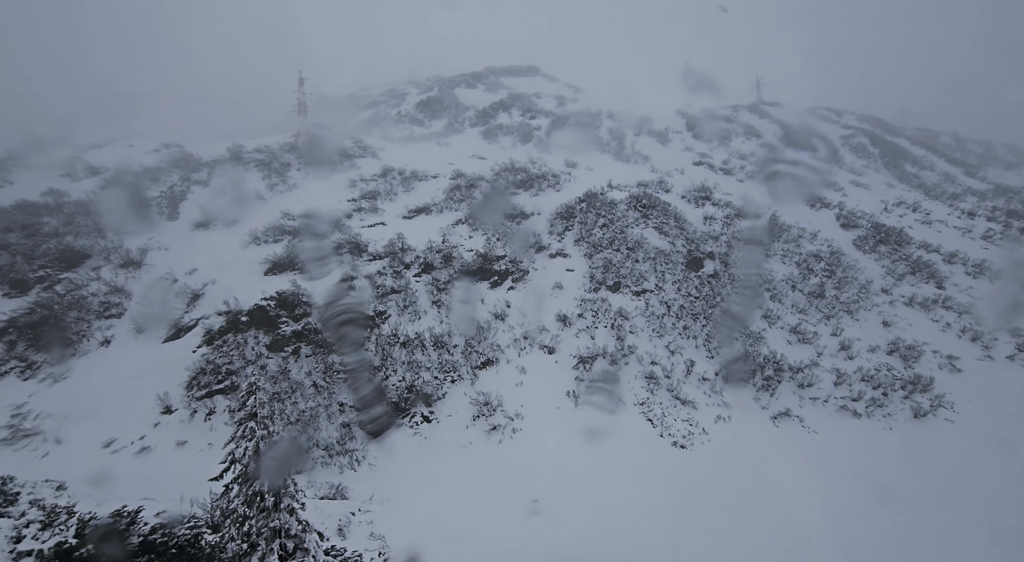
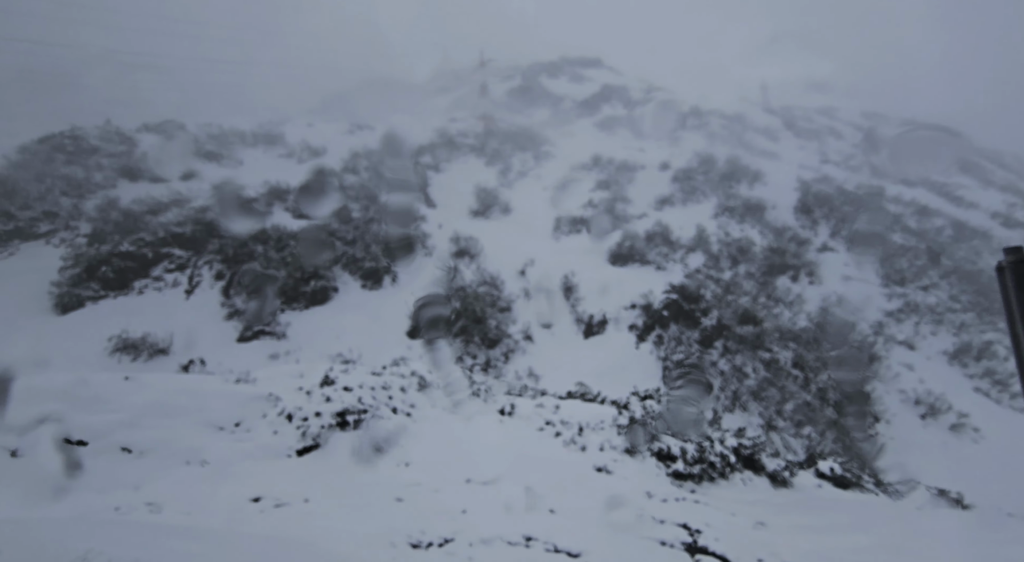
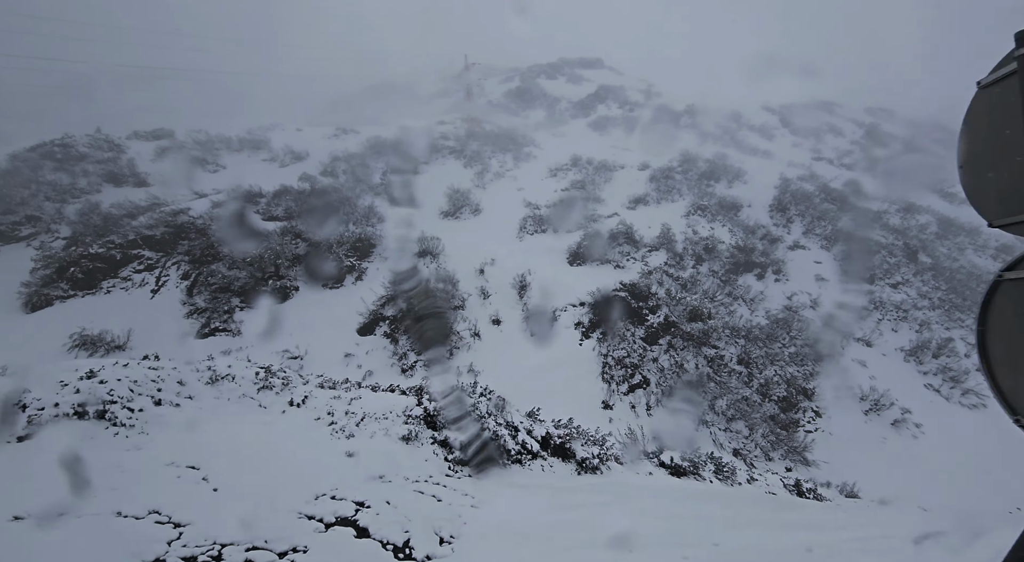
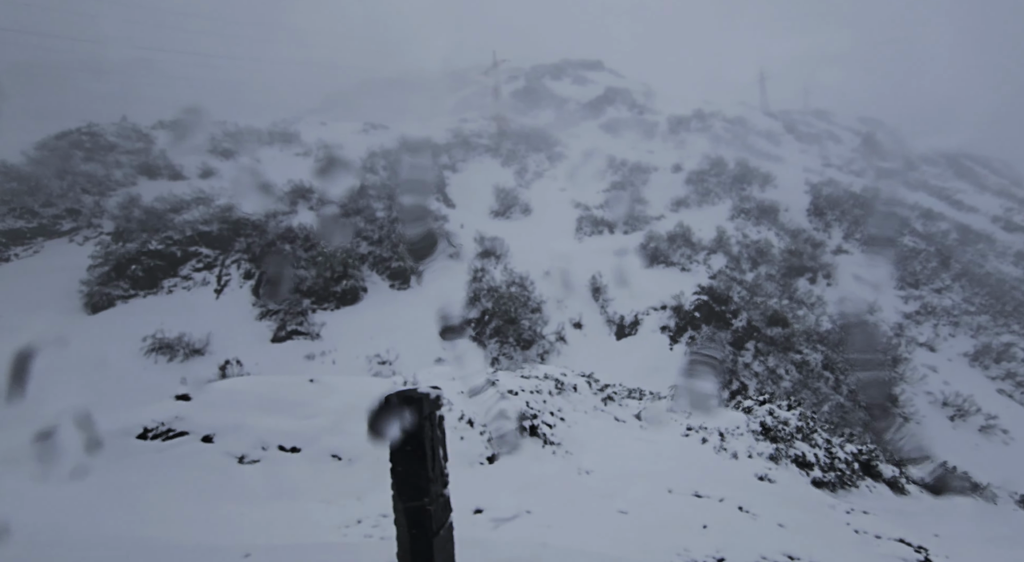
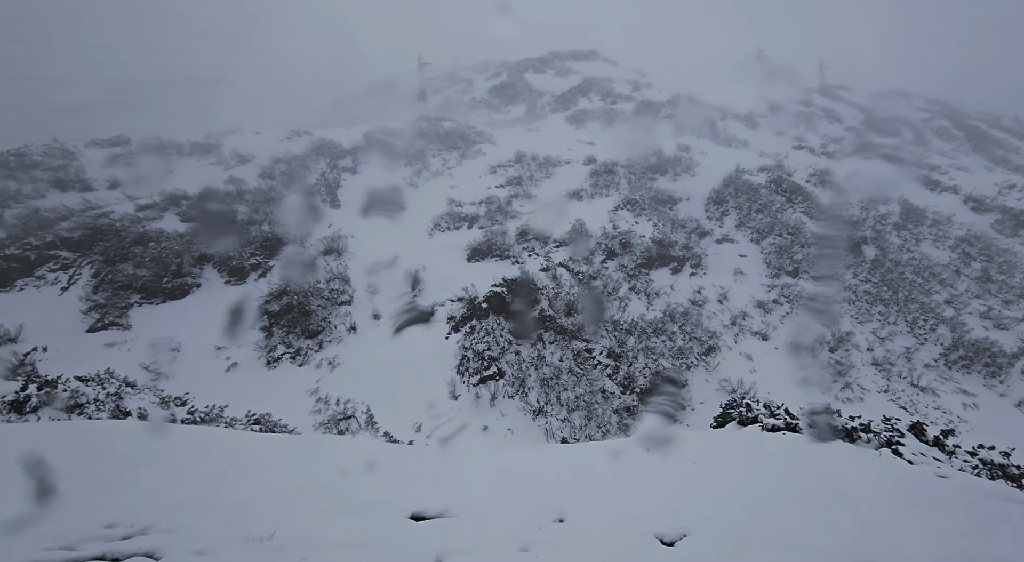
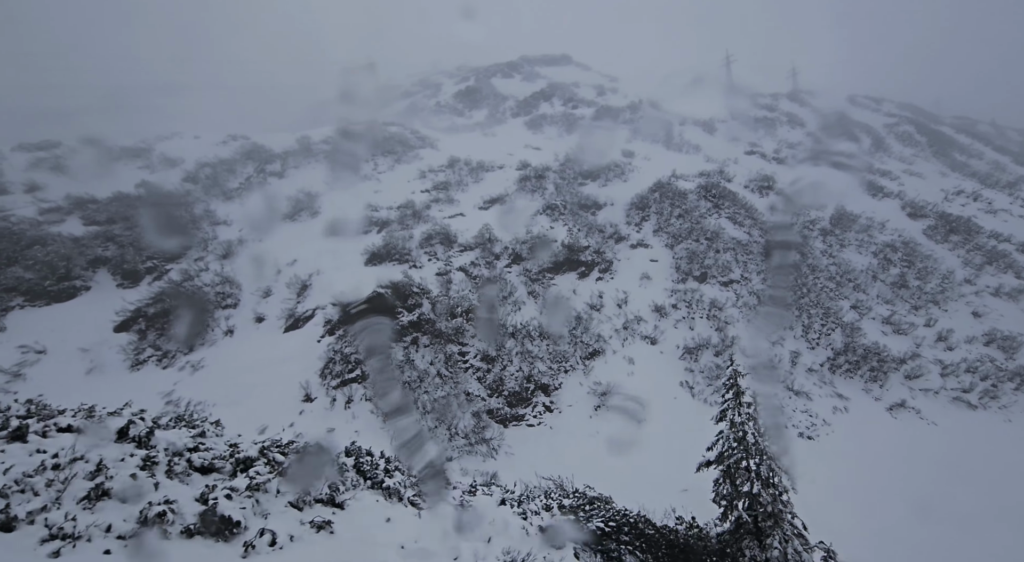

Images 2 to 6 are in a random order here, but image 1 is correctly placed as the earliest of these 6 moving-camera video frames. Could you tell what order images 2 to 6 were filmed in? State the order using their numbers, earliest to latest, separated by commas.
6, 5, 3, 2, 4
